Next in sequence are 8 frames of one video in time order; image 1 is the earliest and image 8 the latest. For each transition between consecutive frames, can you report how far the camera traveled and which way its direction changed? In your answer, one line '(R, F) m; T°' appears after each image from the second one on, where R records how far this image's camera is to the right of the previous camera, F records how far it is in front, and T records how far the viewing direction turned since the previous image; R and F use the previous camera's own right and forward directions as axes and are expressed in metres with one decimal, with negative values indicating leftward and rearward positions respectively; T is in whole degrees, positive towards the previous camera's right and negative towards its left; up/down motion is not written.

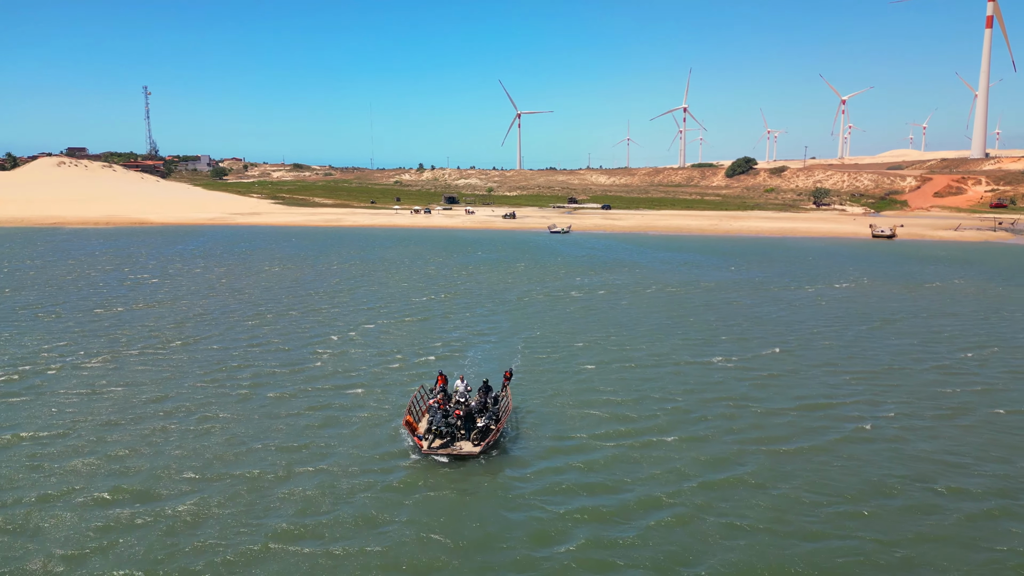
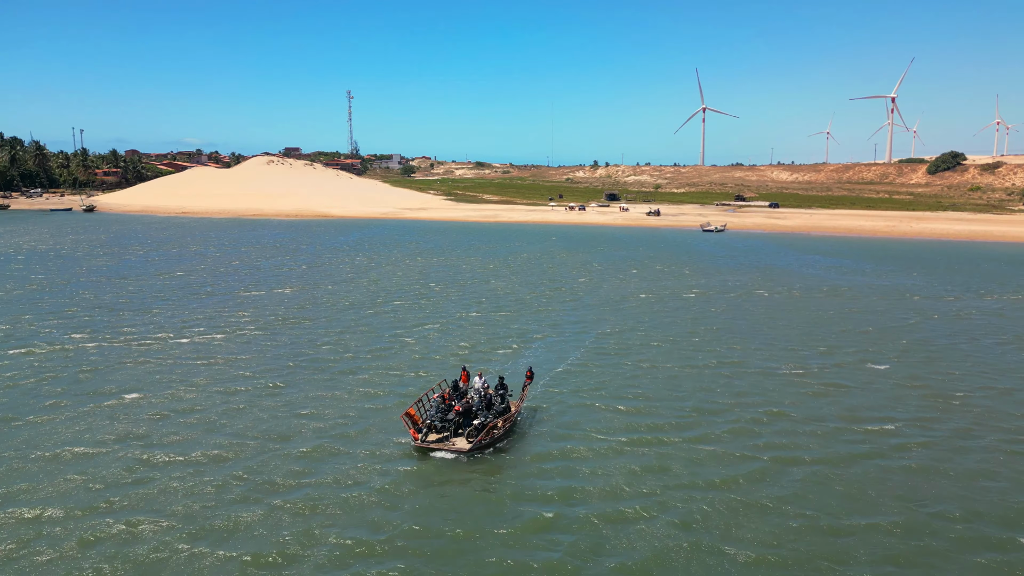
(+3.9, +0.6) m; -14°
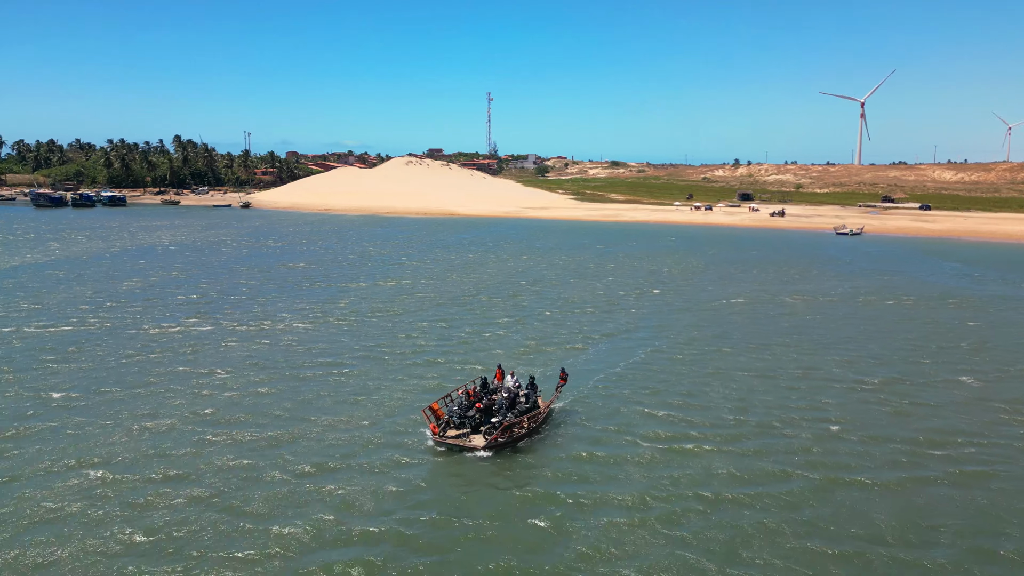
(+2.5, +0.3) m; -11°
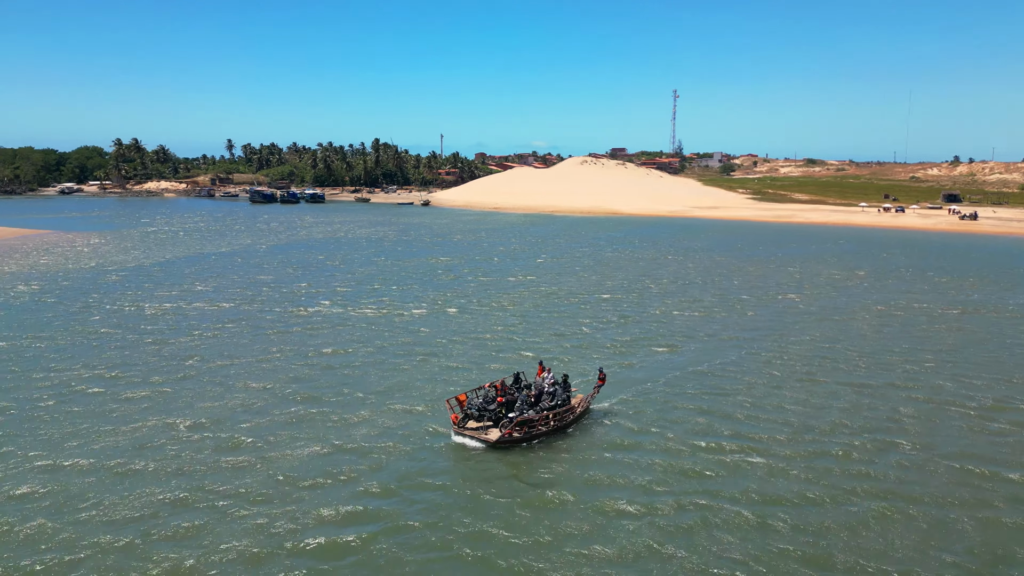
(+3.5, +0.4) m; -14°
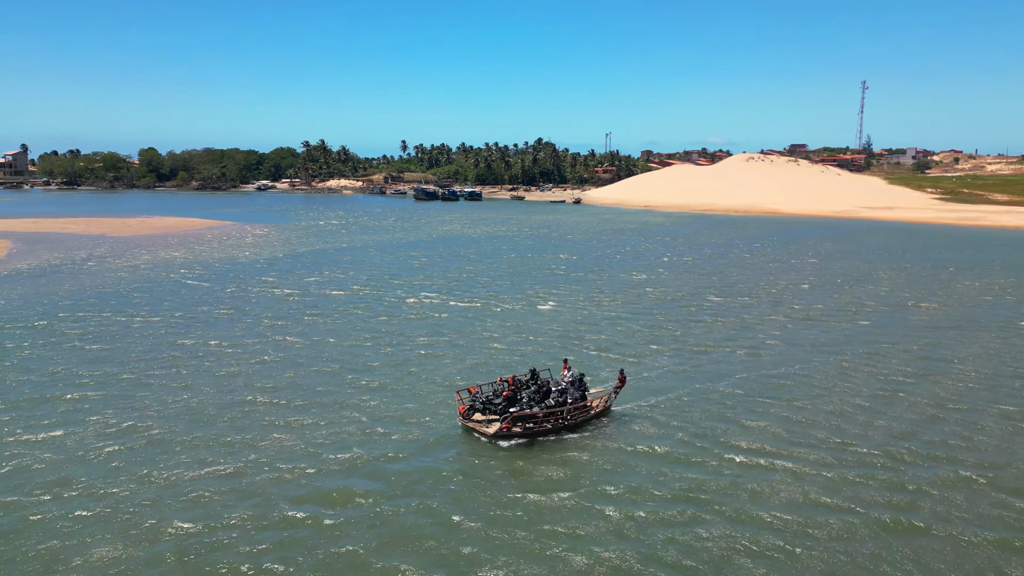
(+3.5, +0.4) m; -13°
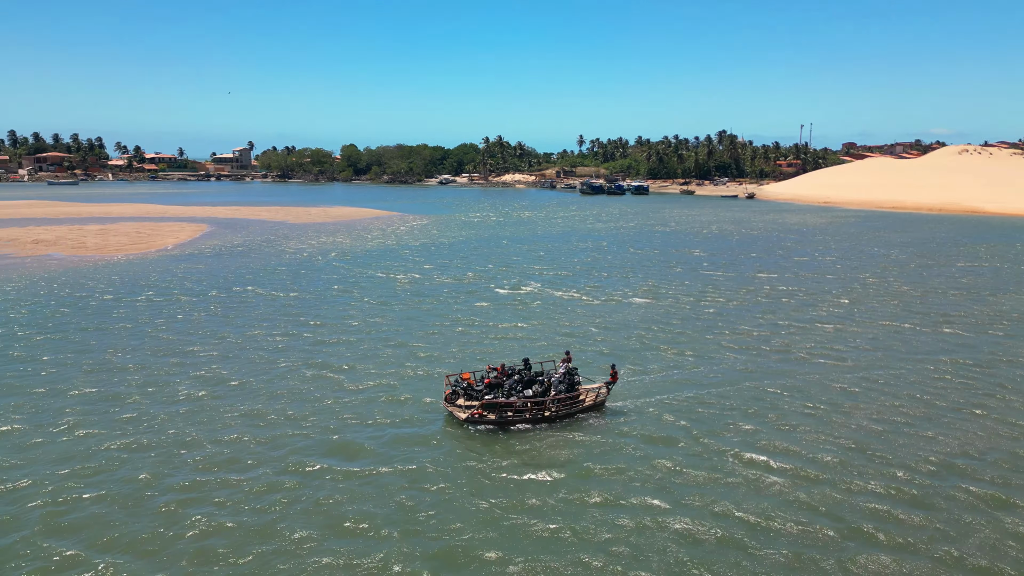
(+4.4, +0.6) m; -14°
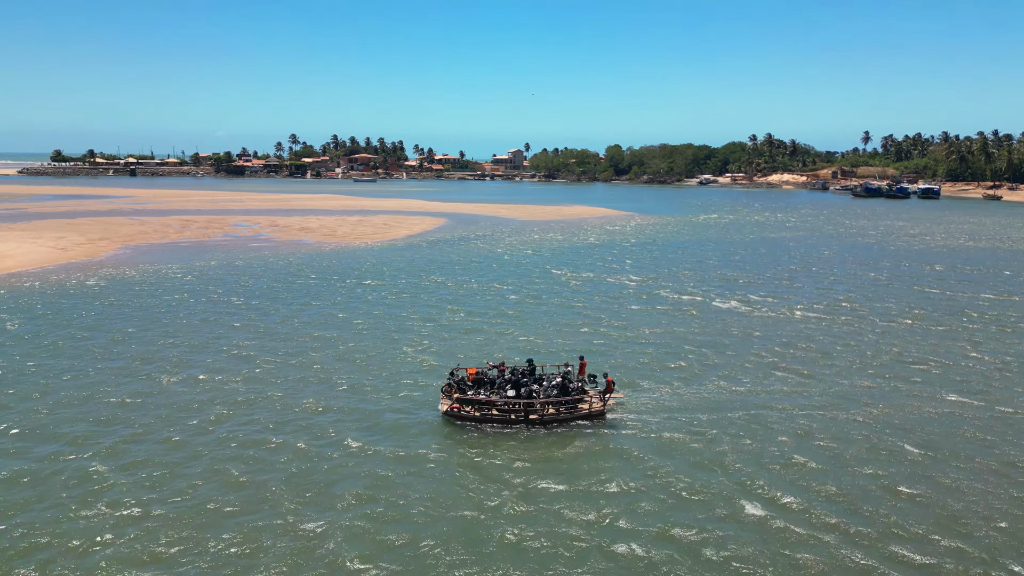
(+5.8, +1.7) m; -21°
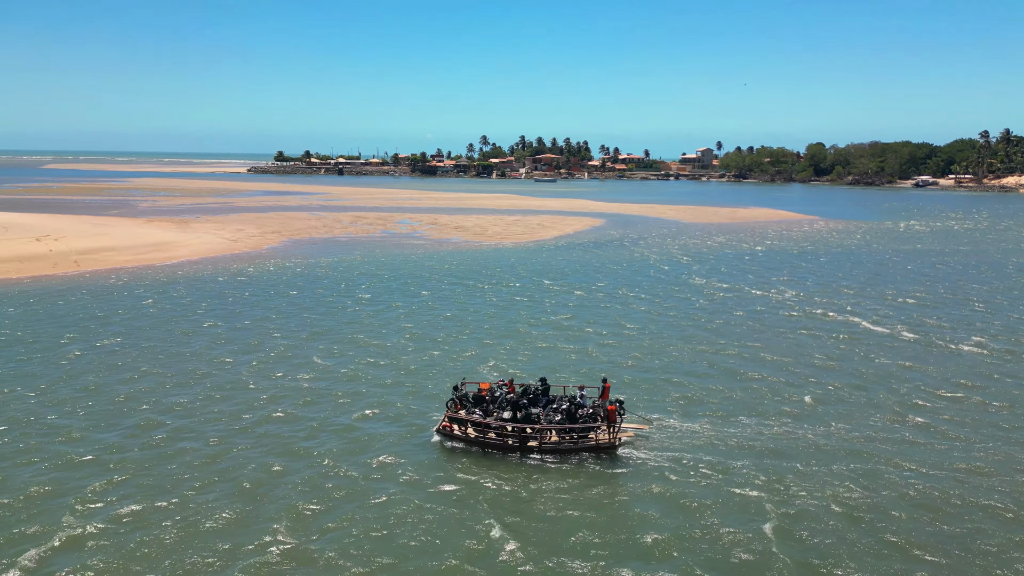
(+3.5, +2.8) m; -15°
